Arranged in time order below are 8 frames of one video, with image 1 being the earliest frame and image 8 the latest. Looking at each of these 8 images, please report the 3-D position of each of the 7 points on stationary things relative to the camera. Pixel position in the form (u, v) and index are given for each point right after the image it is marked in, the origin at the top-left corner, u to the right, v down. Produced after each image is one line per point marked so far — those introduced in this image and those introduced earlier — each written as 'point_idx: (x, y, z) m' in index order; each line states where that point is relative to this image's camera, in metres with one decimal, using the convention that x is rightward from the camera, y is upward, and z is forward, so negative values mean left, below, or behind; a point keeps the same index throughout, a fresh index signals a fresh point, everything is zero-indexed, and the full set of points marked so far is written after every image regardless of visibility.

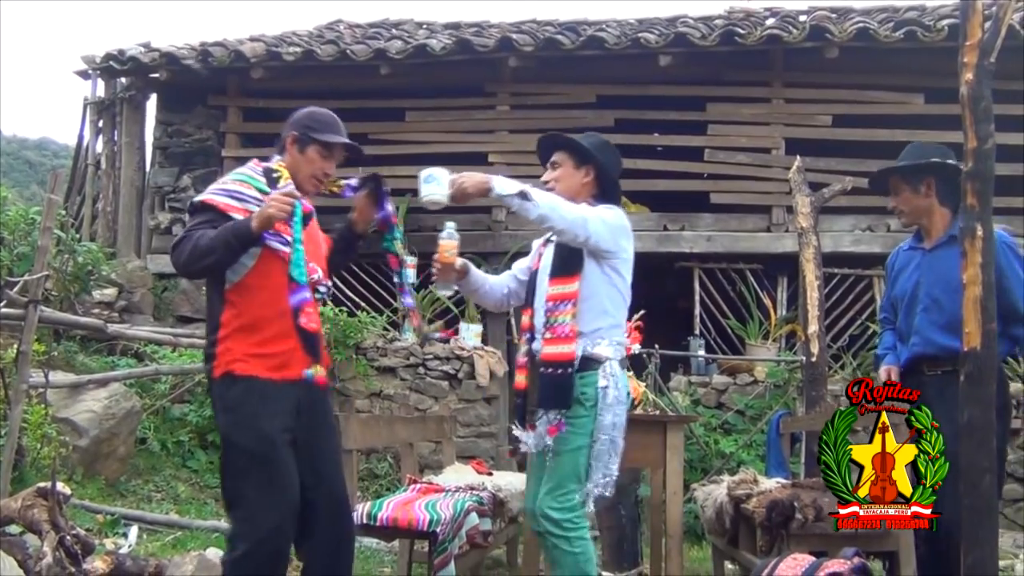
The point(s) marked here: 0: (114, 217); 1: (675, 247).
0: (-3.2, +0.6, +8.7) m
1: (+1.3, +0.3, +8.7) m
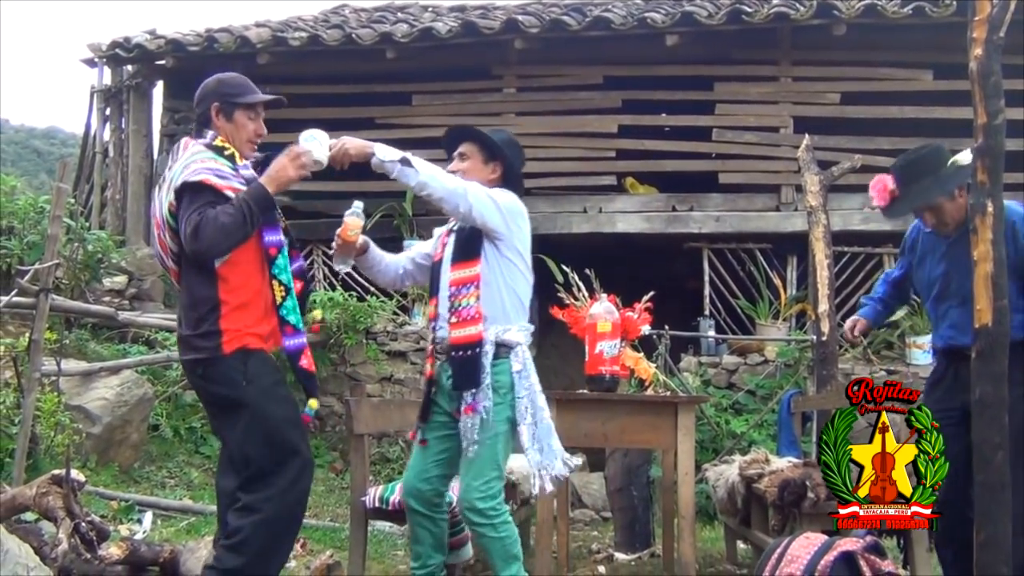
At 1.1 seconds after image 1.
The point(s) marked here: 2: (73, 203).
0: (-3.1, +0.7, +8.8) m
1: (+1.3, +0.5, +8.7) m
2: (-3.2, +0.6, +8.2) m
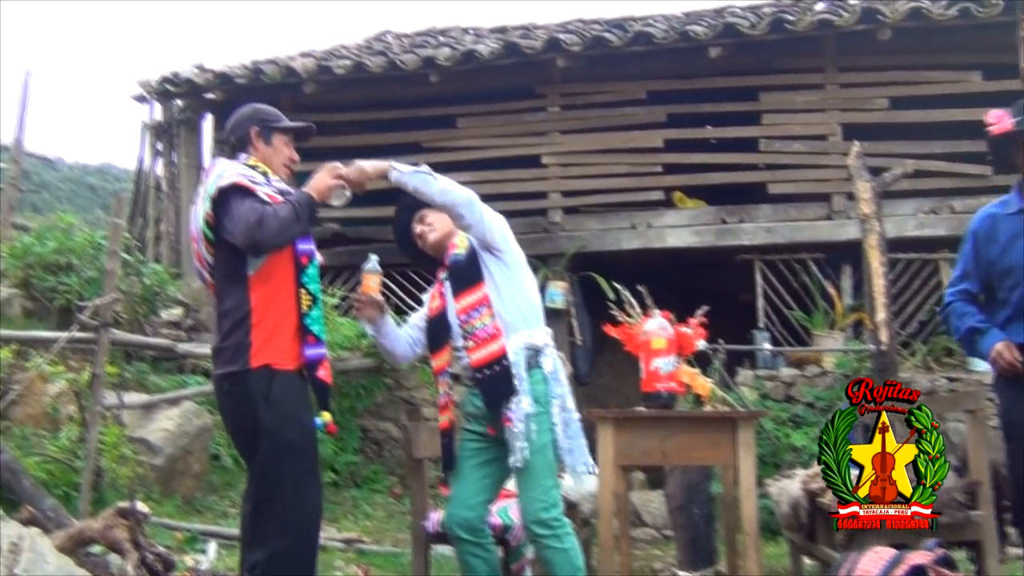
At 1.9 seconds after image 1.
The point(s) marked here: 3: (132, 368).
0: (-2.7, +0.4, +8.9) m
1: (+1.7, +0.4, +8.6) m
2: (-2.9, +0.4, +8.3) m
3: (-2.8, -0.6, +8.3) m
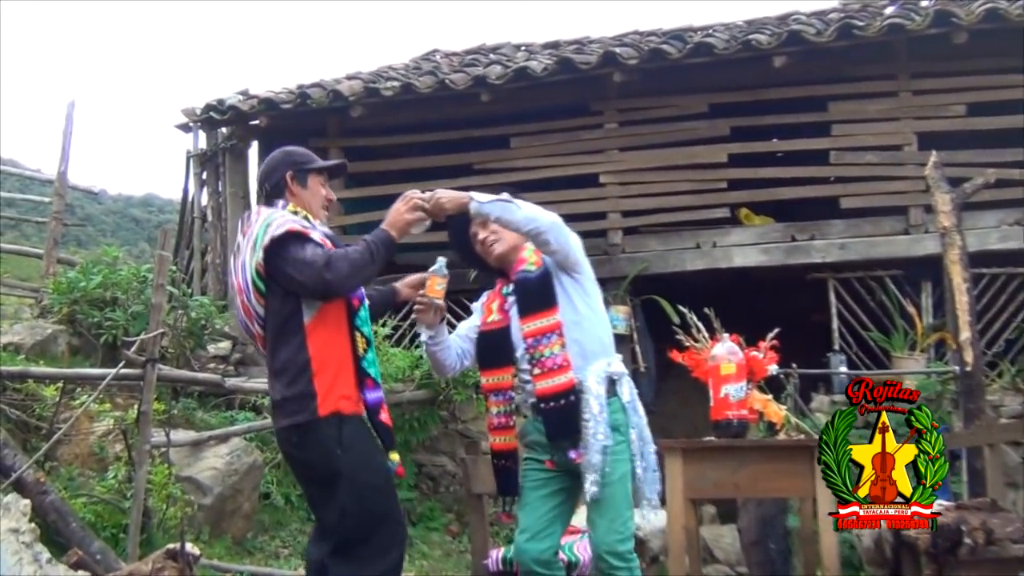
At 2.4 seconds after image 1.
0: (-2.3, +0.1, +8.6) m
1: (+2.1, +0.2, +8.1) m
2: (-2.4, +0.1, +8.0) m
3: (-2.4, -0.8, +8.0) m
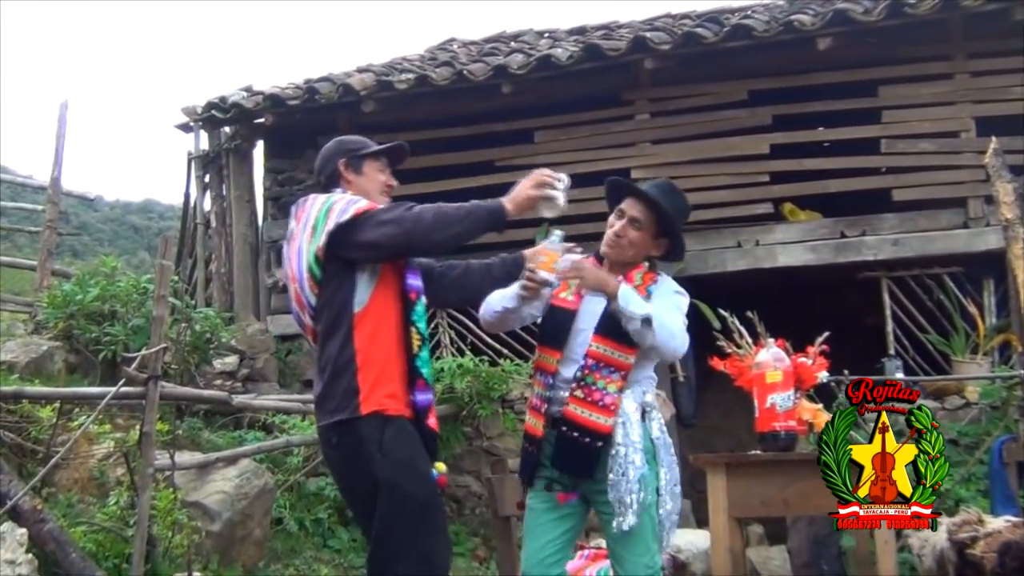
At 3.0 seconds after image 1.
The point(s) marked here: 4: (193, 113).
0: (-2.1, +0.1, +8.1) m
1: (+2.3, +0.2, +7.5) m
2: (-2.3, +0.1, +7.5) m
3: (-2.2, -0.9, +7.5) m
4: (-2.2, +1.2, +7.7) m
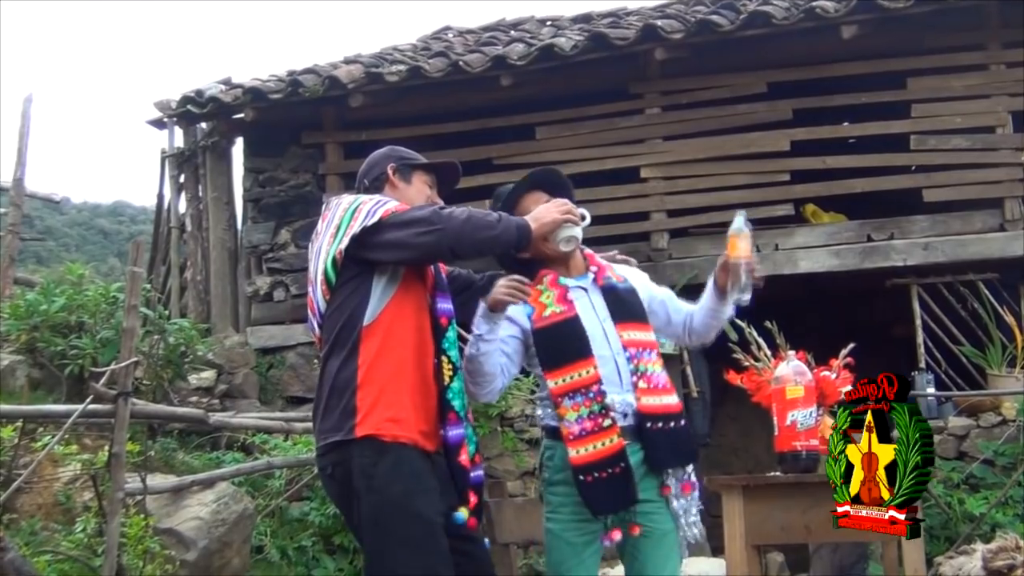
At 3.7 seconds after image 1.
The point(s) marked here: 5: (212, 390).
0: (-2.1, 0.0, +7.5) m
1: (+2.3, +0.2, +6.9) m
2: (-2.3, 0.0, +6.9) m
3: (-2.2, -1.0, +6.9) m
4: (-2.2, +1.2, +7.1) m
5: (-1.9, -0.6, +7.0) m
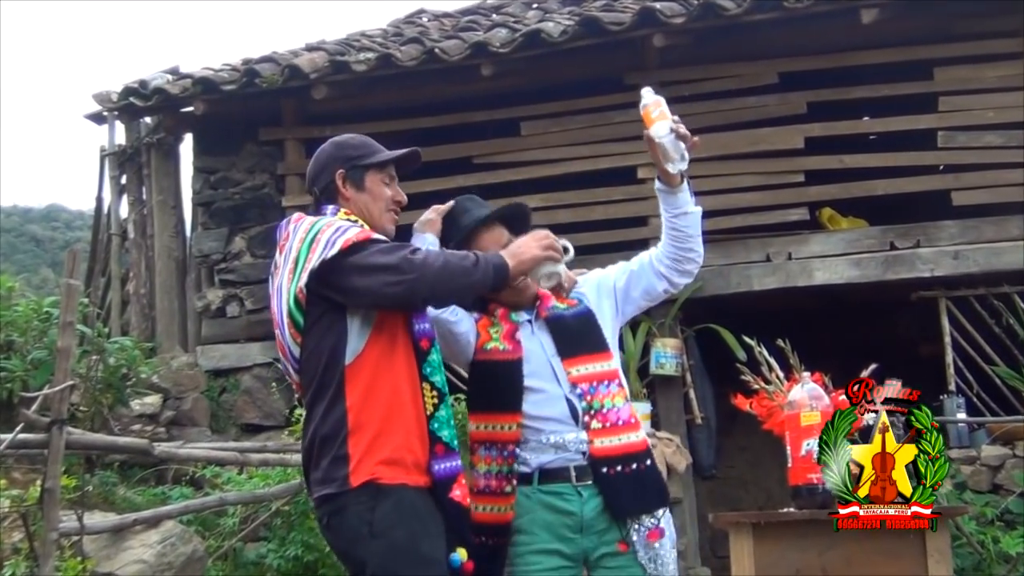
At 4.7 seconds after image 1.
0: (-2.2, -0.1, +6.8) m
1: (+2.2, +0.1, +6.2) m
2: (-2.4, -0.1, +6.2) m
3: (-2.3, -1.1, +6.1) m
4: (-2.3, +1.1, +6.4) m
5: (-2.0, -0.7, +6.2) m
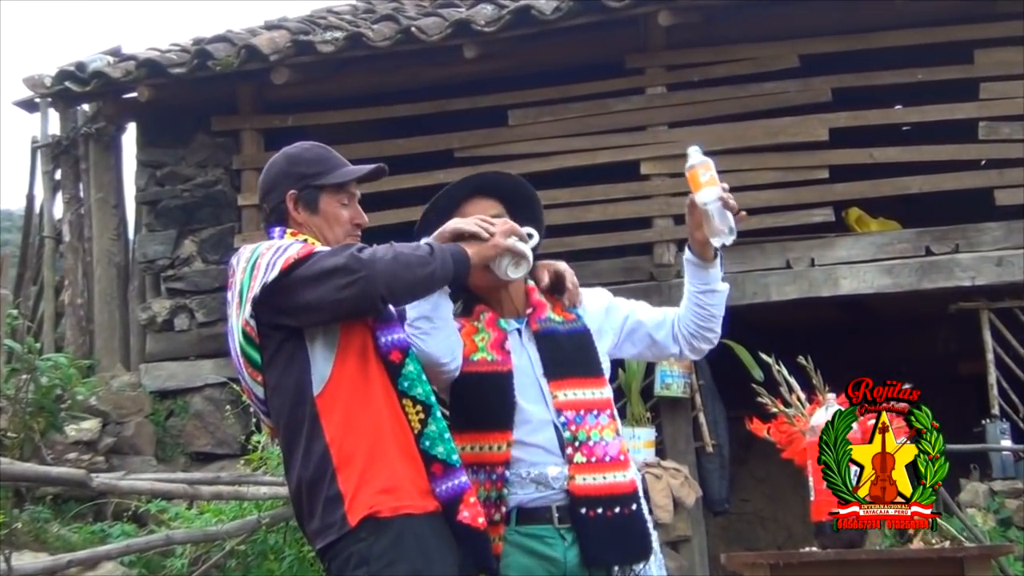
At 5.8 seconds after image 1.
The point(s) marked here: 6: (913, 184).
0: (-2.3, -0.1, +6.0) m
1: (+2.2, 0.0, +5.5) m
2: (-2.4, -0.1, +5.4) m
3: (-2.4, -1.1, +5.4) m
4: (-2.4, +1.0, +5.7) m
5: (-2.1, -0.8, +5.5) m
6: (+2.0, +0.5, +5.6) m
